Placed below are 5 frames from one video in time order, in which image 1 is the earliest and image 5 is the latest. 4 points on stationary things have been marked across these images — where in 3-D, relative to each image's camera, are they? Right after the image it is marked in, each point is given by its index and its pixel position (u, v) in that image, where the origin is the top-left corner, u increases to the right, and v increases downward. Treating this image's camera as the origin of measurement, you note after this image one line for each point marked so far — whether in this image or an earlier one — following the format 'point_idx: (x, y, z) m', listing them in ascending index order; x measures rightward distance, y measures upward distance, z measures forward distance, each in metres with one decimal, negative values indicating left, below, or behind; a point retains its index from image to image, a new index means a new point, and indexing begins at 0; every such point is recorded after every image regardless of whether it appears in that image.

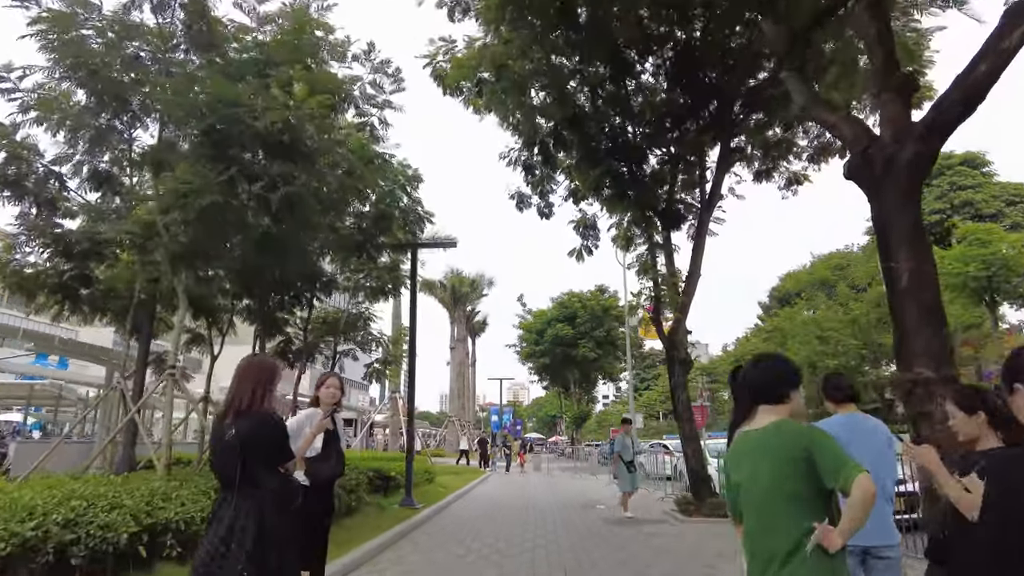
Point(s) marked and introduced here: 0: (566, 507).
0: (+1.2, -5.0, +14.5) m
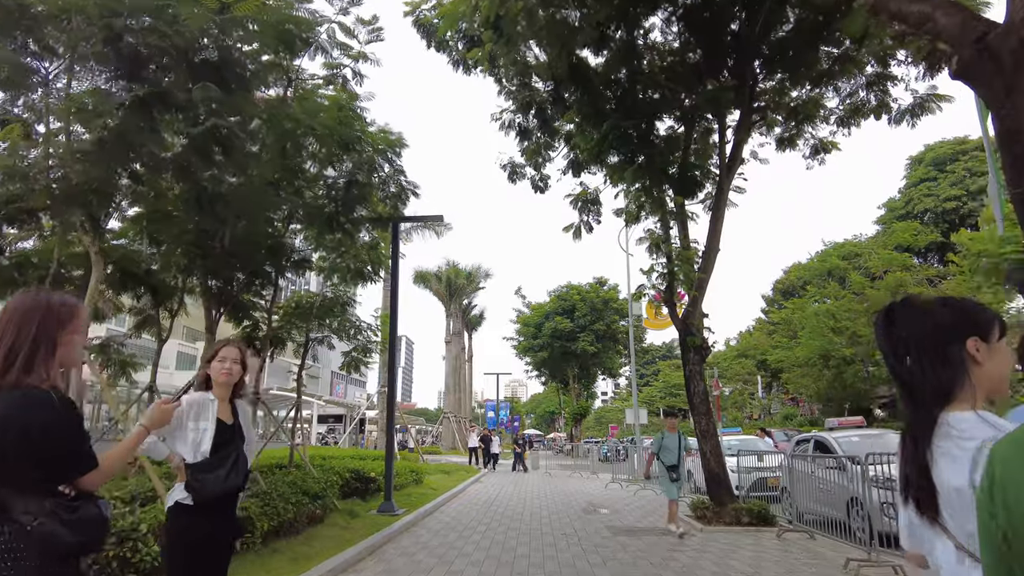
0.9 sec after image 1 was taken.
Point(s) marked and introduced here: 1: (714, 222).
0: (+1.1, -4.6, +13.1) m
1: (+3.4, +1.1, +10.5) m
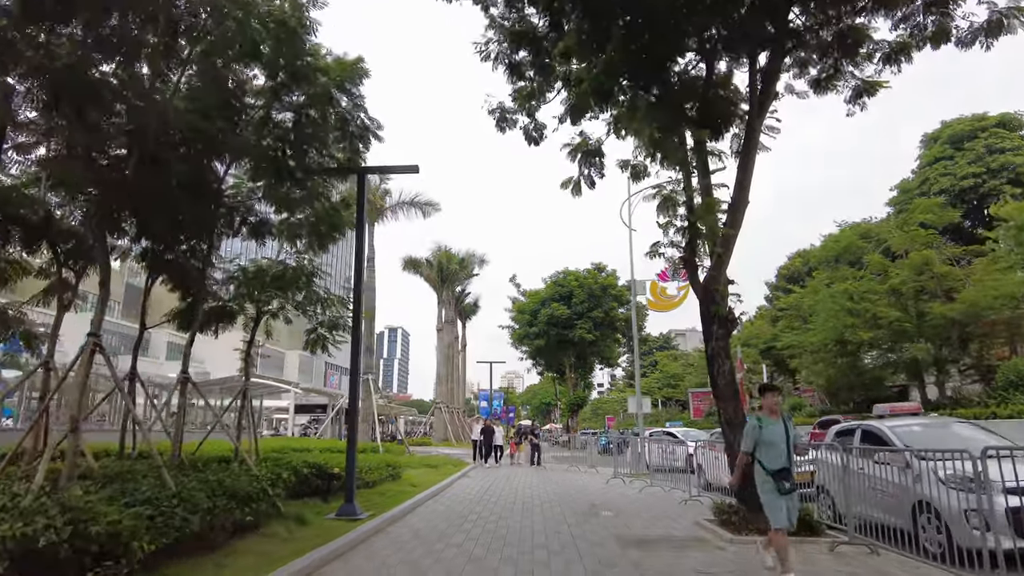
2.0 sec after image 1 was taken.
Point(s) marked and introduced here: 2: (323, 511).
0: (+0.9, -4.0, +11.4) m
1: (+3.2, +1.6, +8.7) m
2: (-2.7, -3.2, +9.0) m
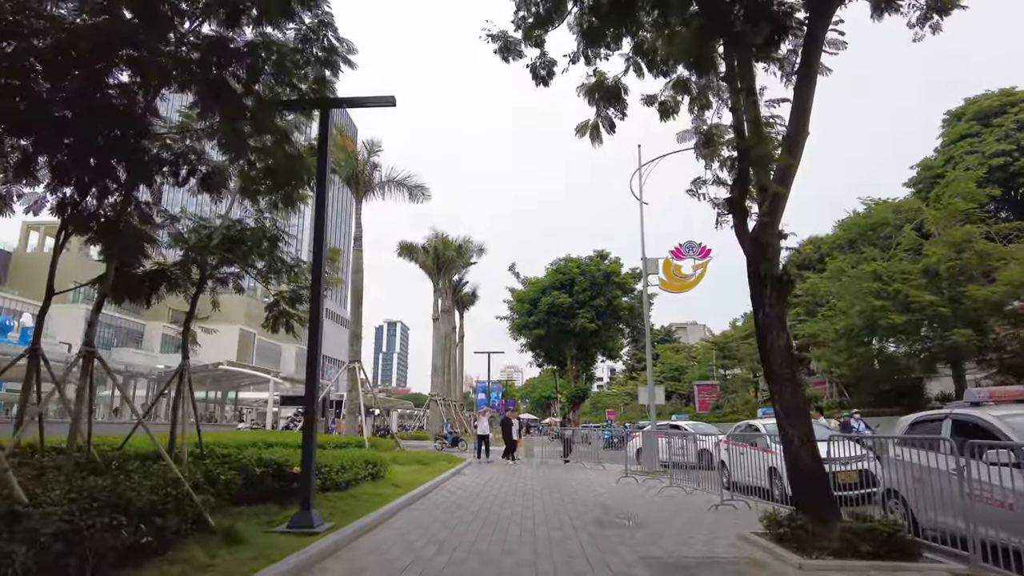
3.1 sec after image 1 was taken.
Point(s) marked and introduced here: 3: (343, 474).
0: (+0.8, -3.5, +9.6) m
1: (+3.2, +2.1, +6.9) m
2: (-2.8, -2.7, +7.3) m
3: (-2.7, -3.0, +10.2) m
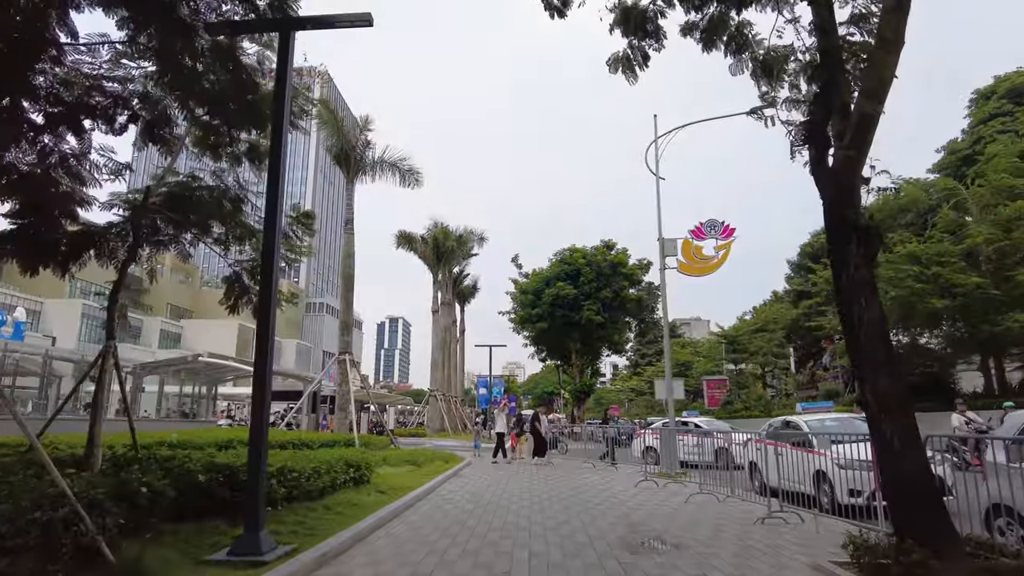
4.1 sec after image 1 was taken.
0: (+0.9, -3.1, +8.0) m
1: (+3.2, +2.5, +5.3) m
2: (-2.7, -2.3, +5.7) m
3: (-2.7, -2.6, +8.6) m
